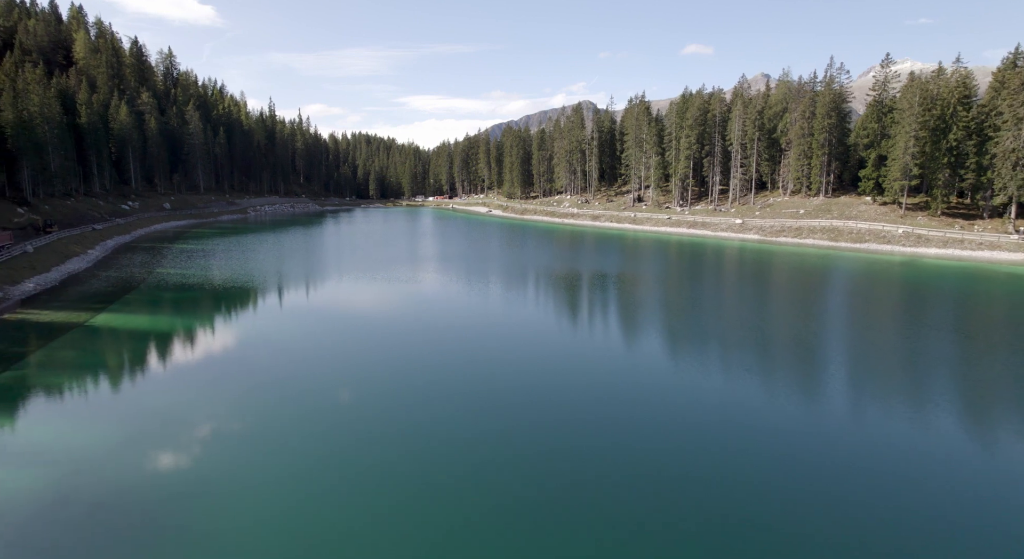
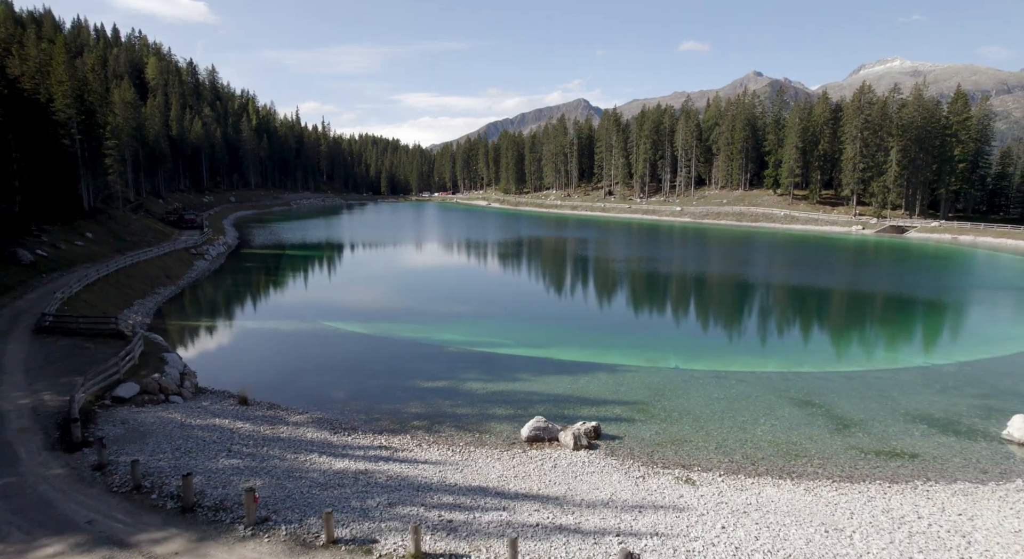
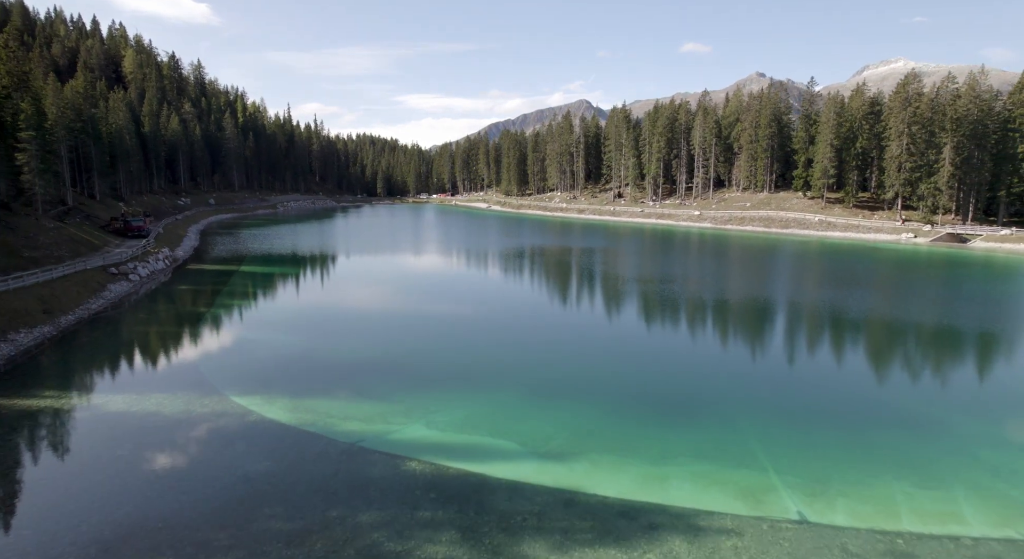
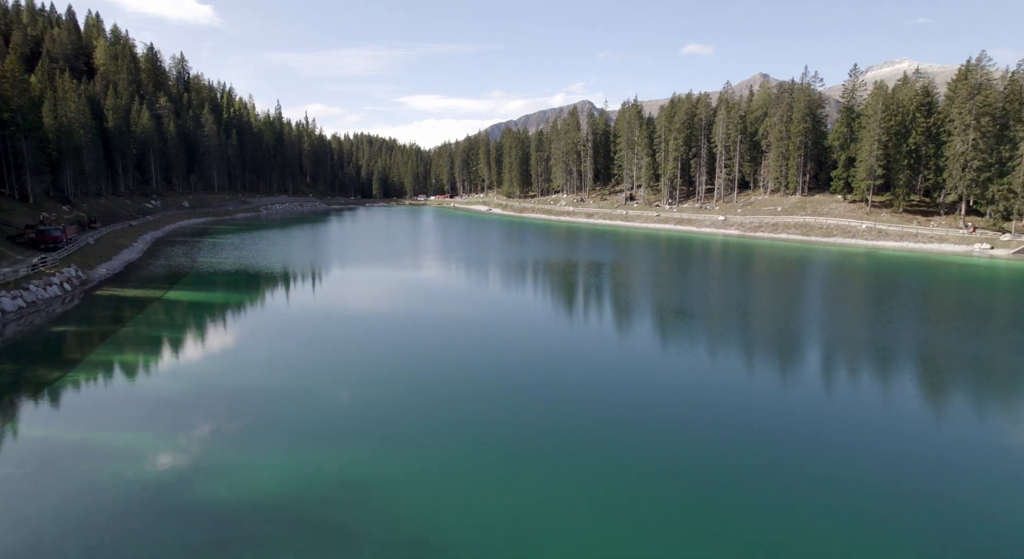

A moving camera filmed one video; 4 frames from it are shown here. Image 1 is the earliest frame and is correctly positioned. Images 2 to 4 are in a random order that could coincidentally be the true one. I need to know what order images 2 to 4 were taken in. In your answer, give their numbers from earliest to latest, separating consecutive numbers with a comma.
4, 3, 2
